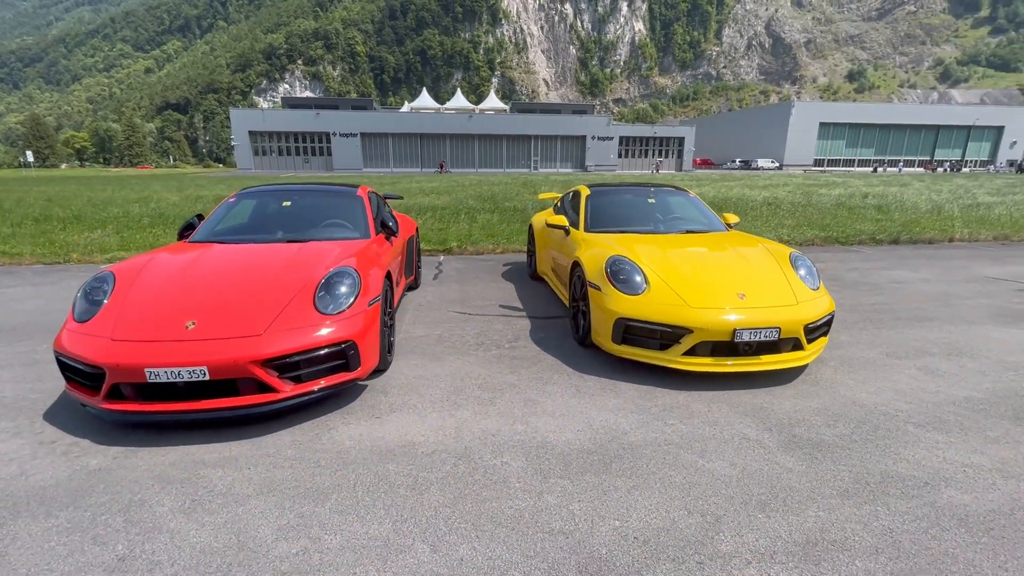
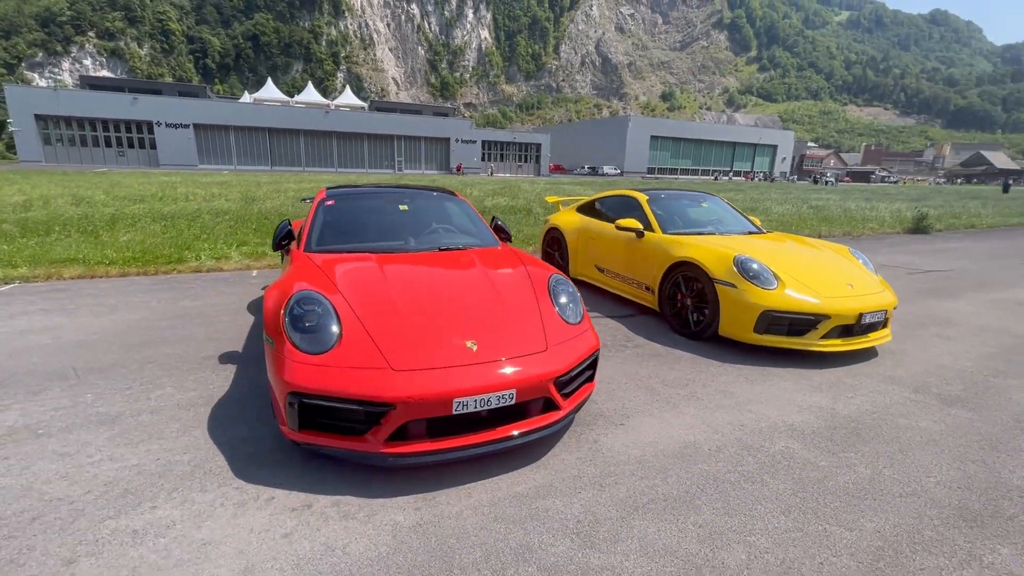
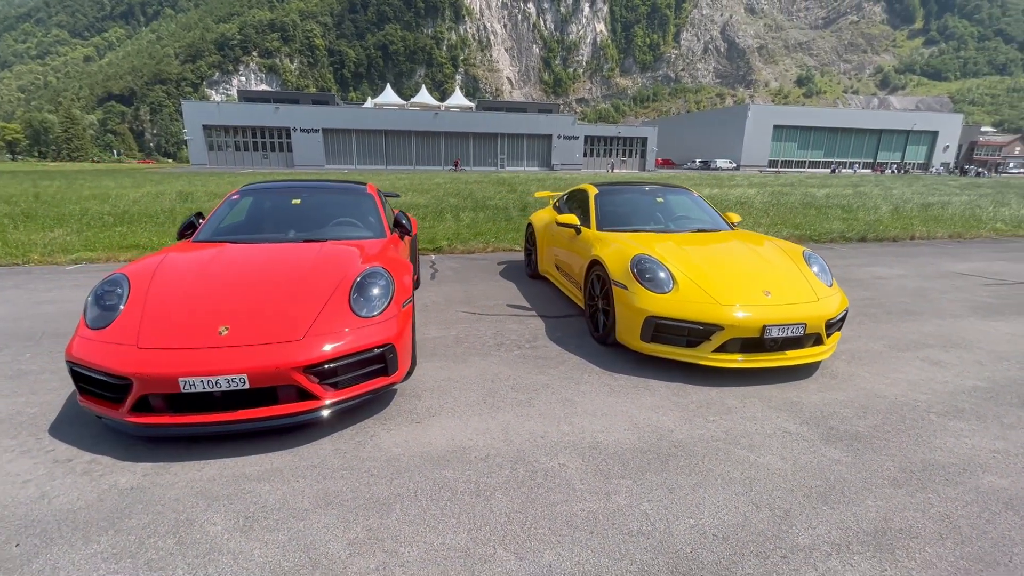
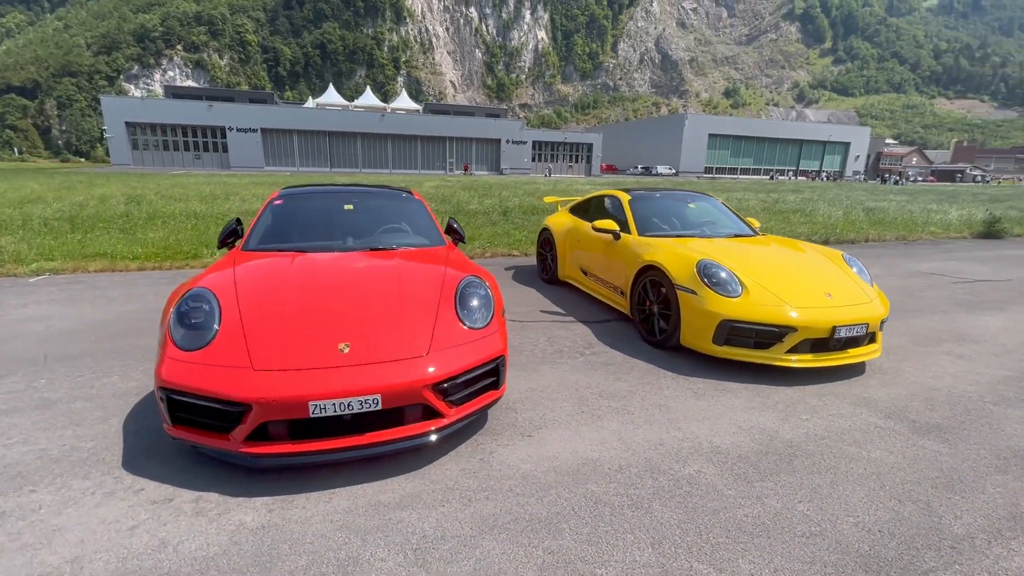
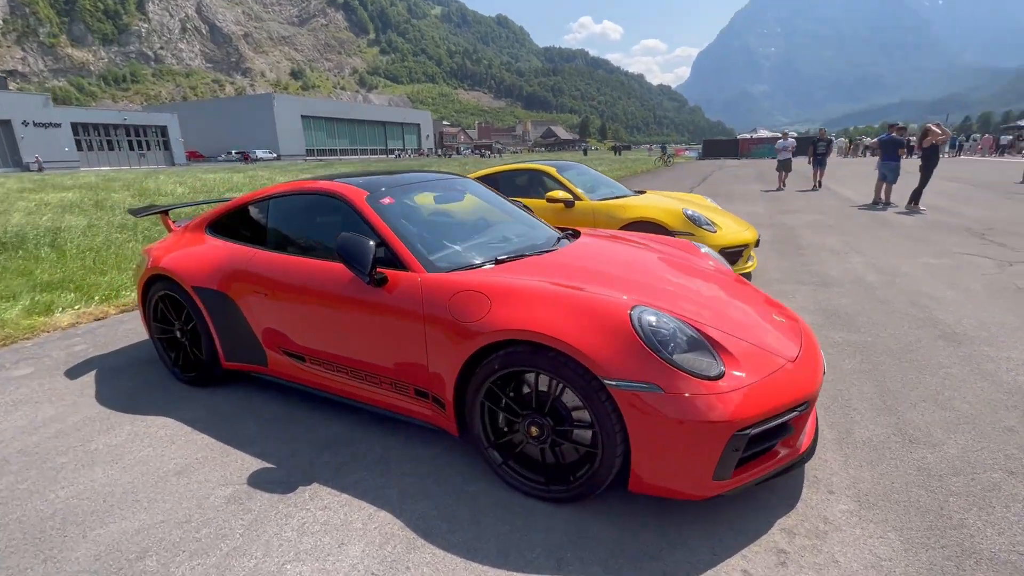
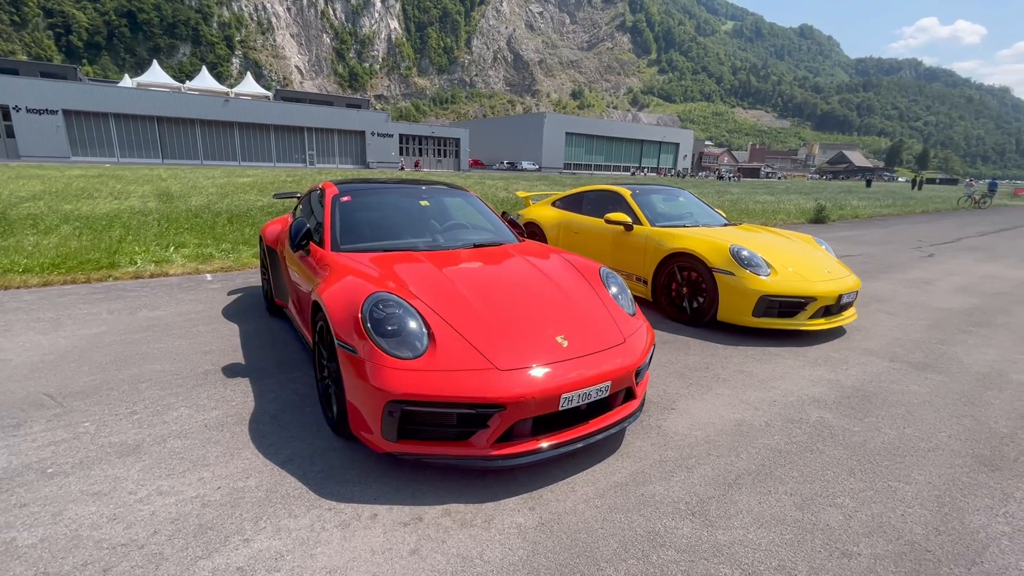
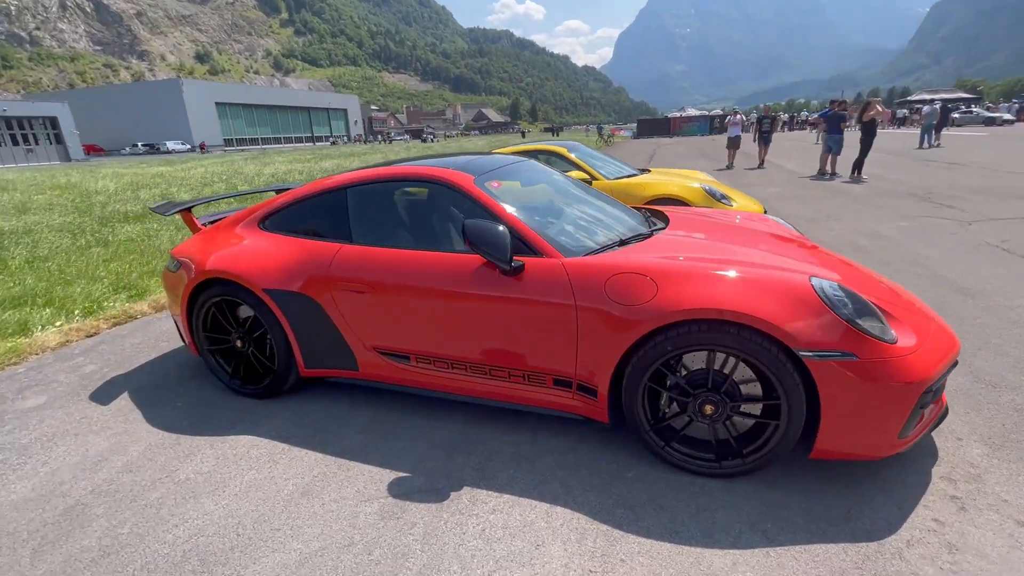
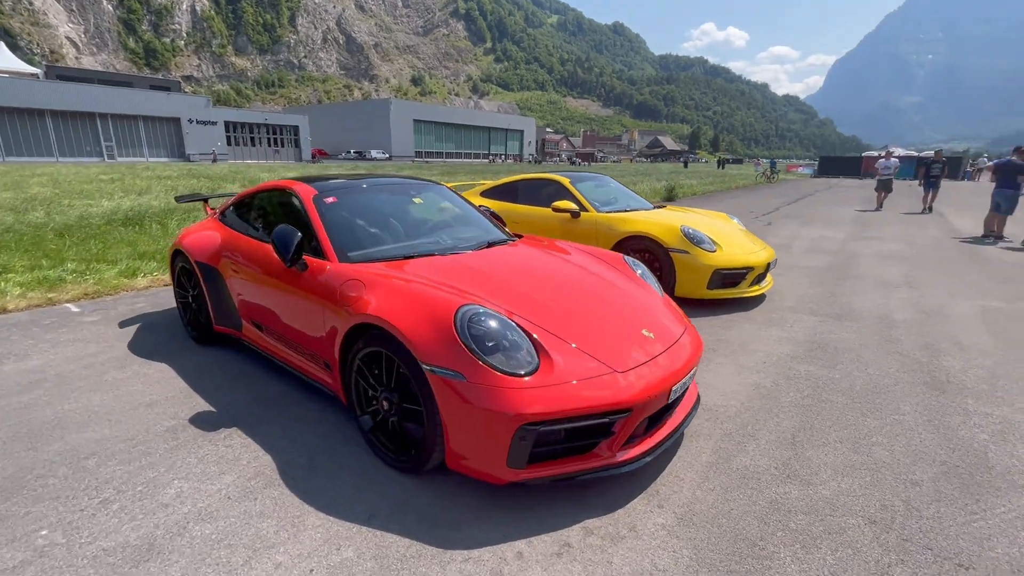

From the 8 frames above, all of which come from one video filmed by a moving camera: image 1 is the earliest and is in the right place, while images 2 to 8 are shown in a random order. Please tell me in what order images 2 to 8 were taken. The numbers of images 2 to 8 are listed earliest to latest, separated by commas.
3, 4, 2, 6, 8, 5, 7
